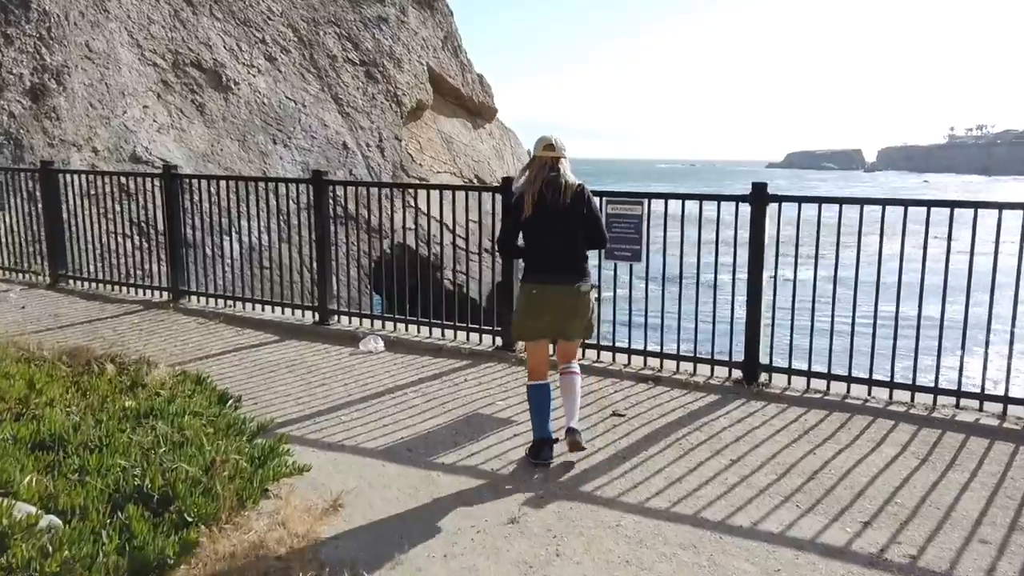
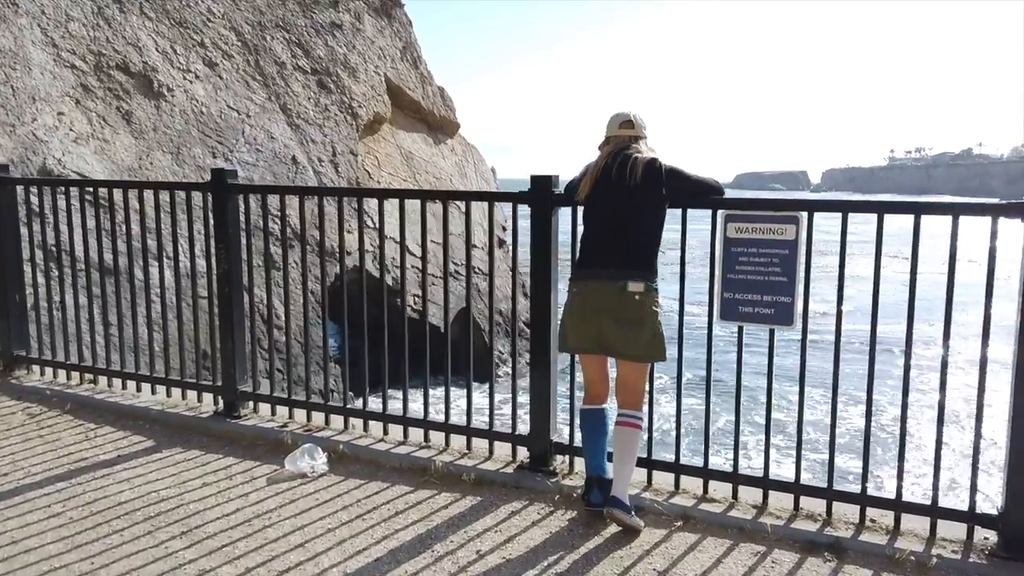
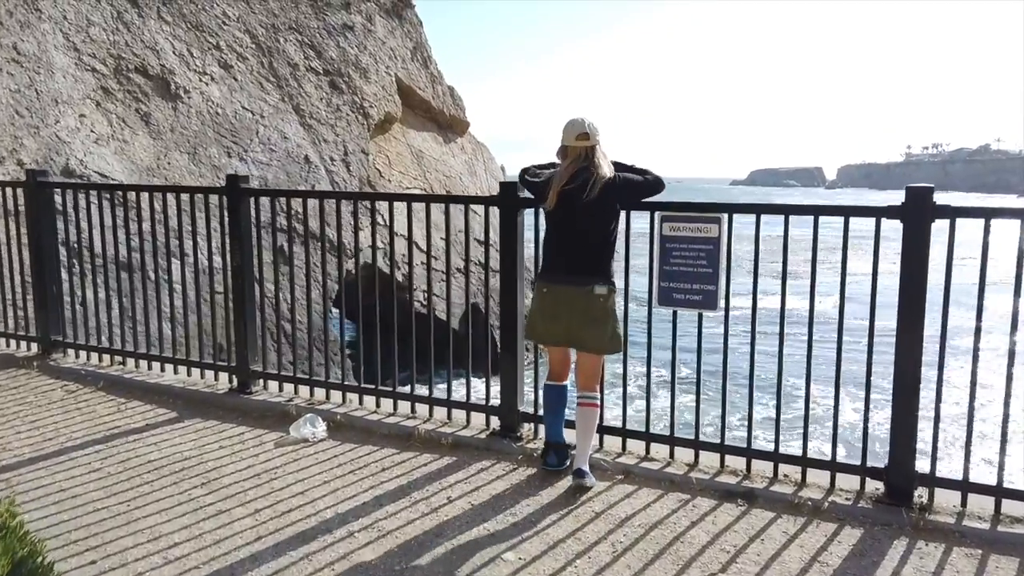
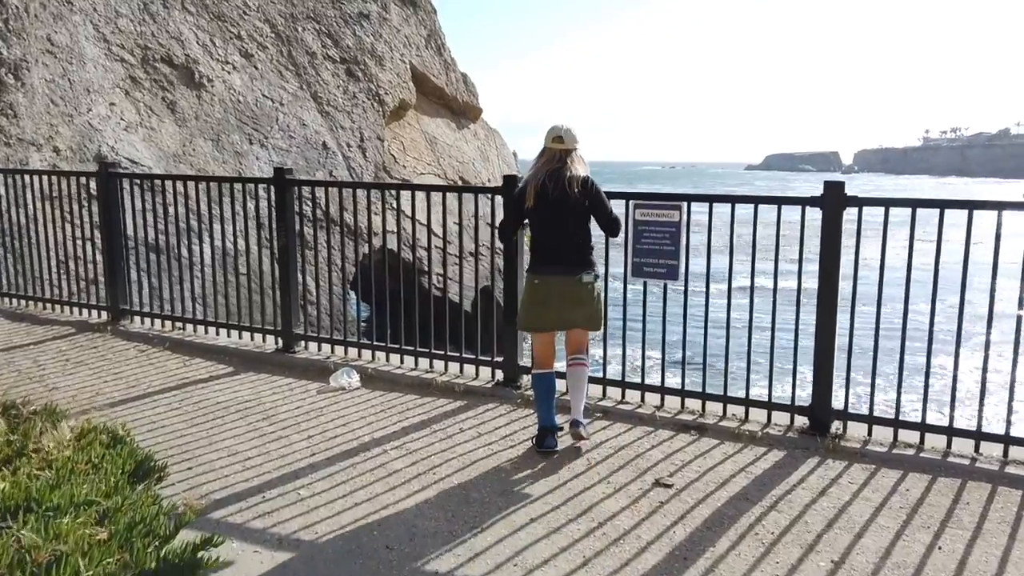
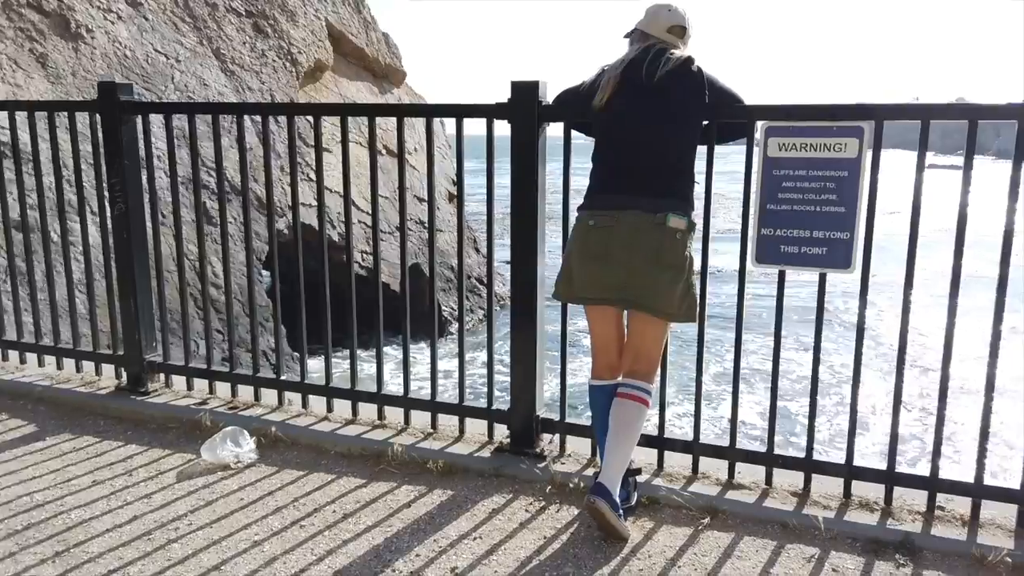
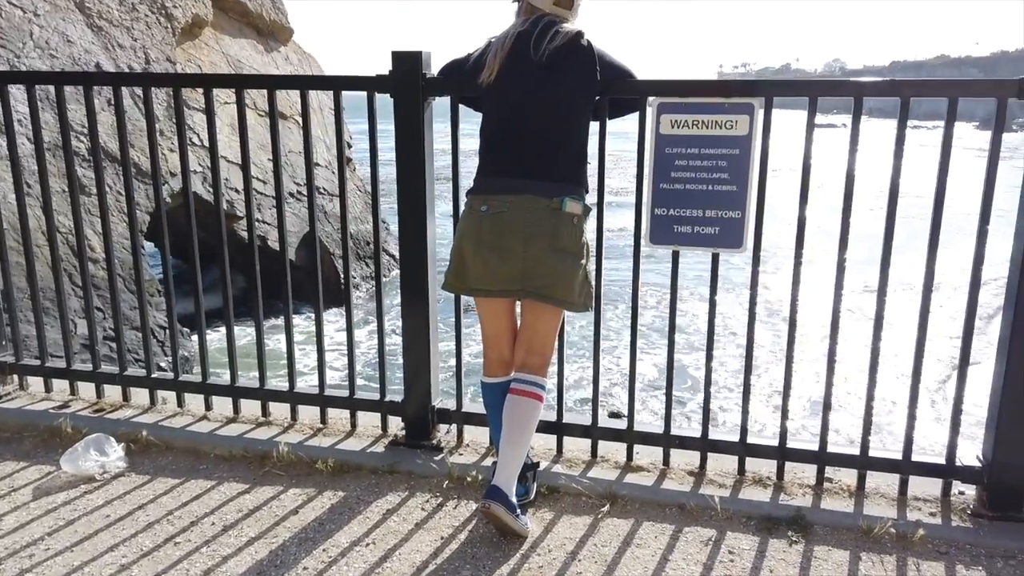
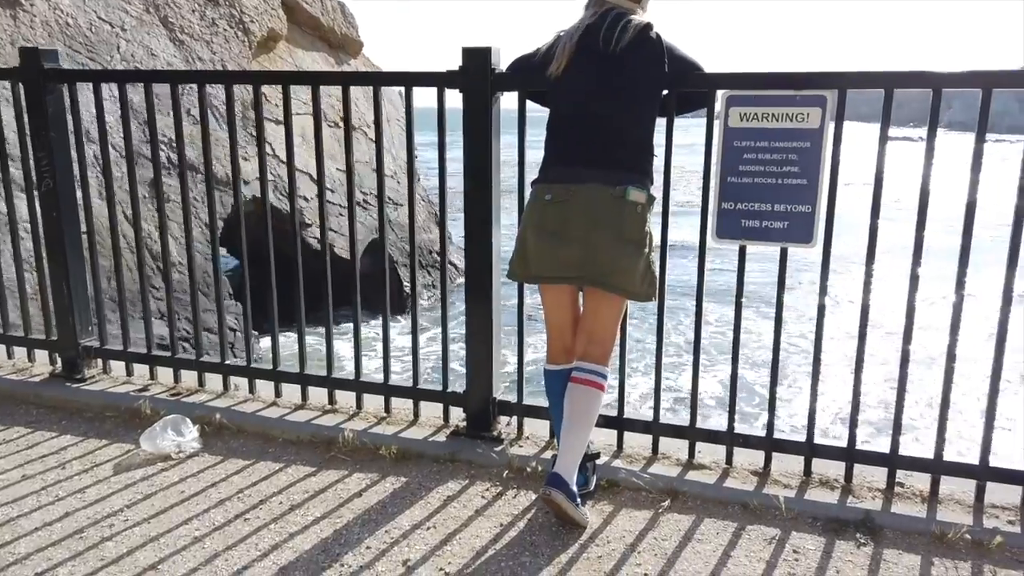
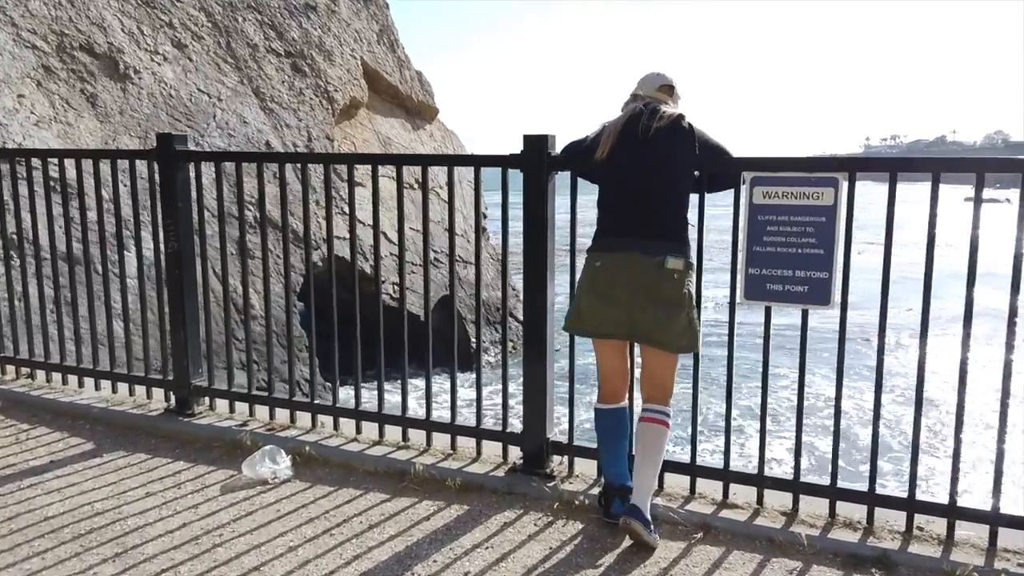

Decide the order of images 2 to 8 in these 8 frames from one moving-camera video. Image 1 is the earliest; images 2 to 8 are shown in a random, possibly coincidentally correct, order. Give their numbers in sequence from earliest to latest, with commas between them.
4, 3, 2, 8, 5, 7, 6
